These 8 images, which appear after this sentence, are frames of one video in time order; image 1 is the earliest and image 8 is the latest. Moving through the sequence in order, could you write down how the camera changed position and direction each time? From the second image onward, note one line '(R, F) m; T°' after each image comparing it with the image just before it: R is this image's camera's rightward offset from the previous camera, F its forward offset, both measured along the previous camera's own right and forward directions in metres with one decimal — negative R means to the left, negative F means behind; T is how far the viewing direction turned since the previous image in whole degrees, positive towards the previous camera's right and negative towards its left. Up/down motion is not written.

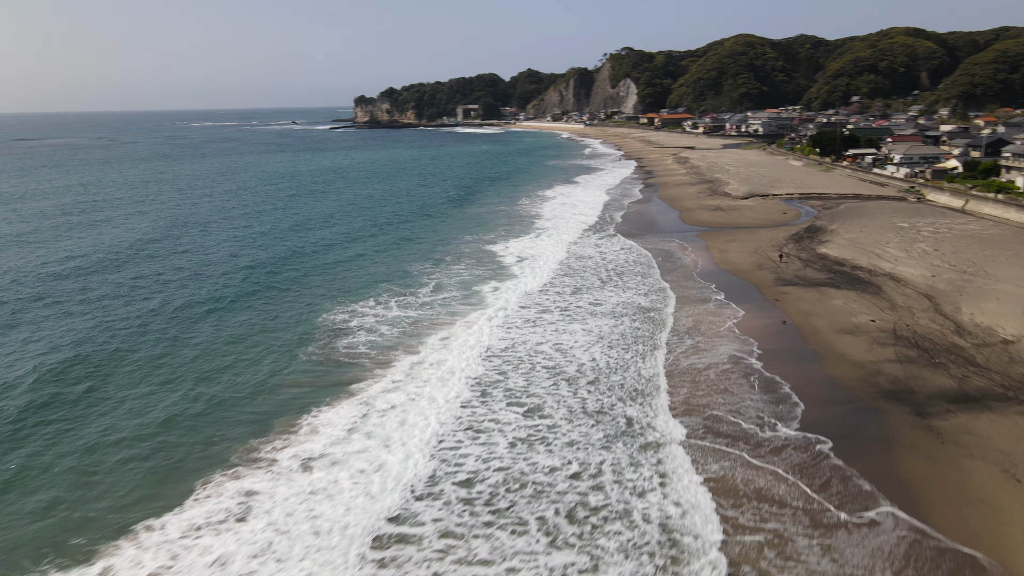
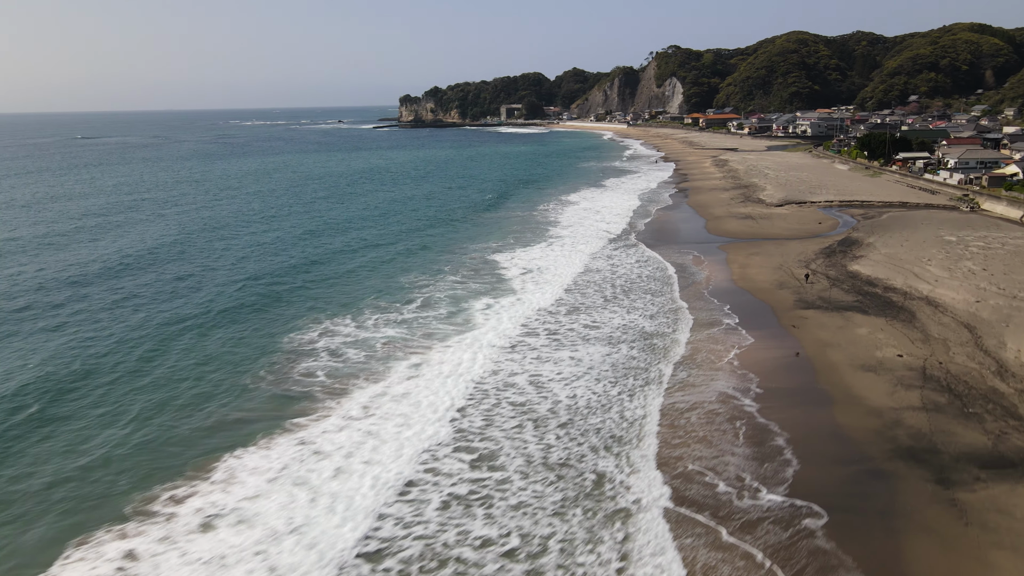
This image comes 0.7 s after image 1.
(+1.0, +1.2) m; -4°
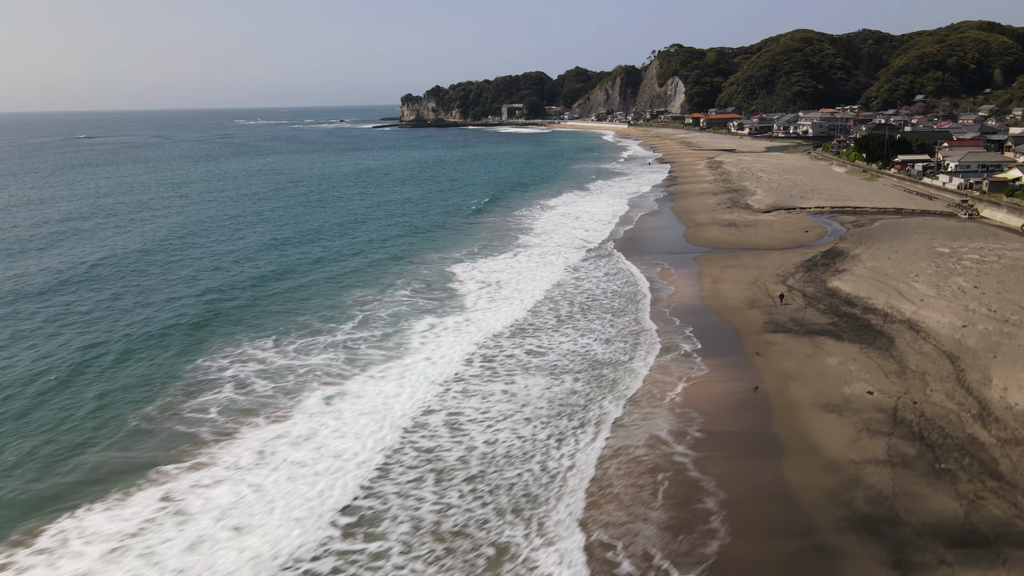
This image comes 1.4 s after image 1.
(+1.1, +1.2) m; -1°
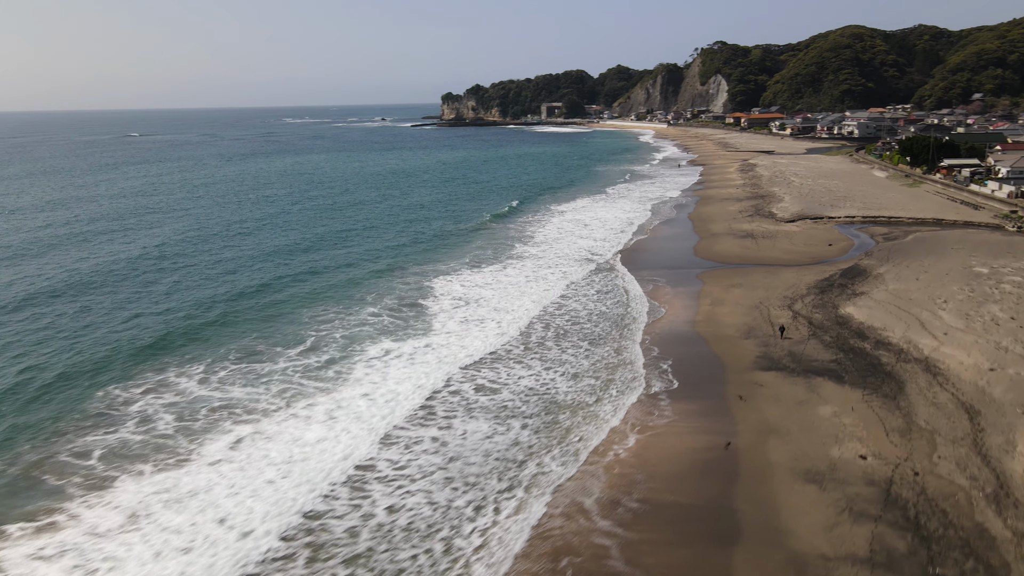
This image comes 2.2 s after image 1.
(+1.3, +1.4) m; -3°
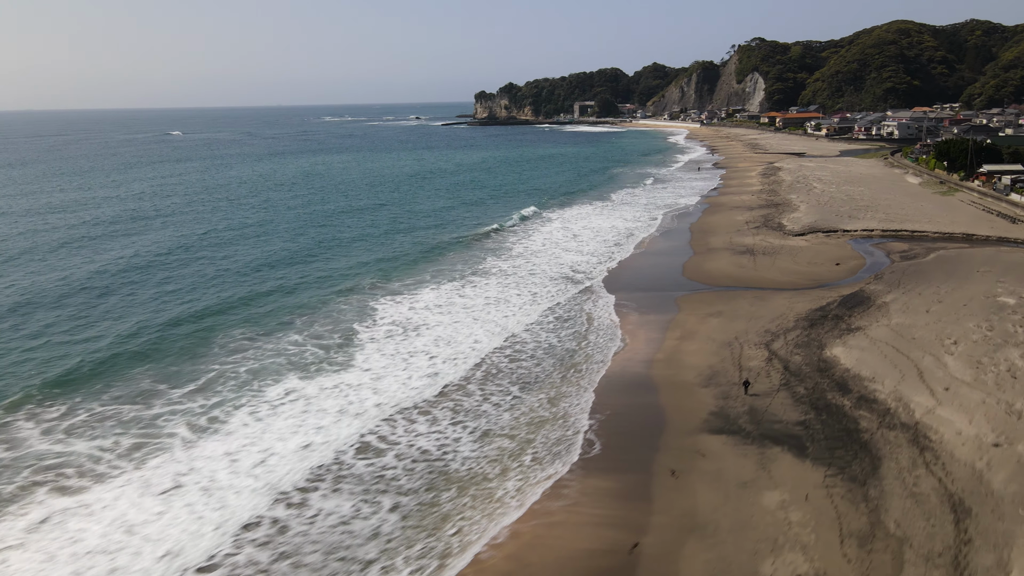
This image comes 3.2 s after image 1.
(+1.7, +1.8) m; -3°
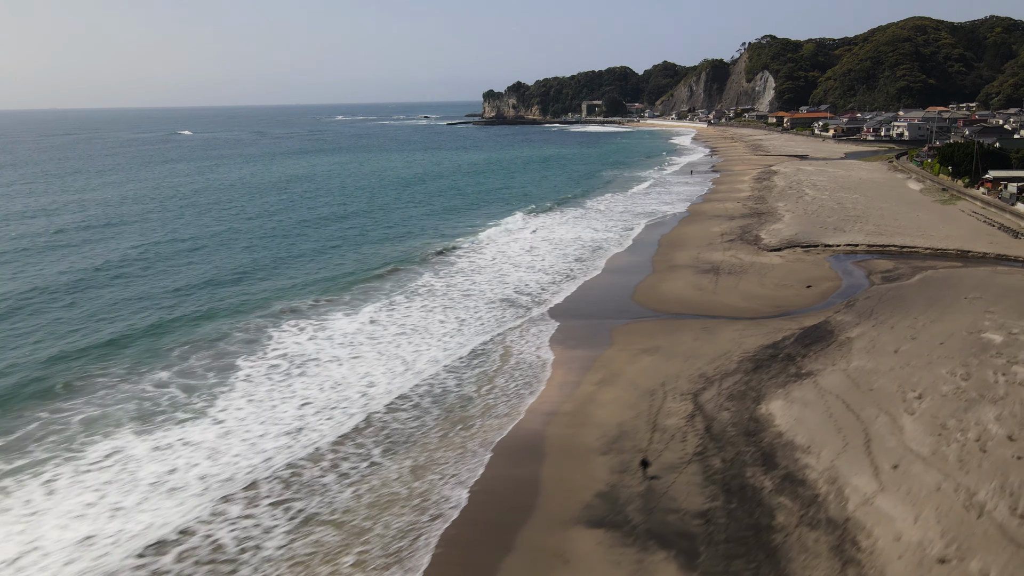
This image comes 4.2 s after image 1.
(+1.8, +1.8) m; -1°
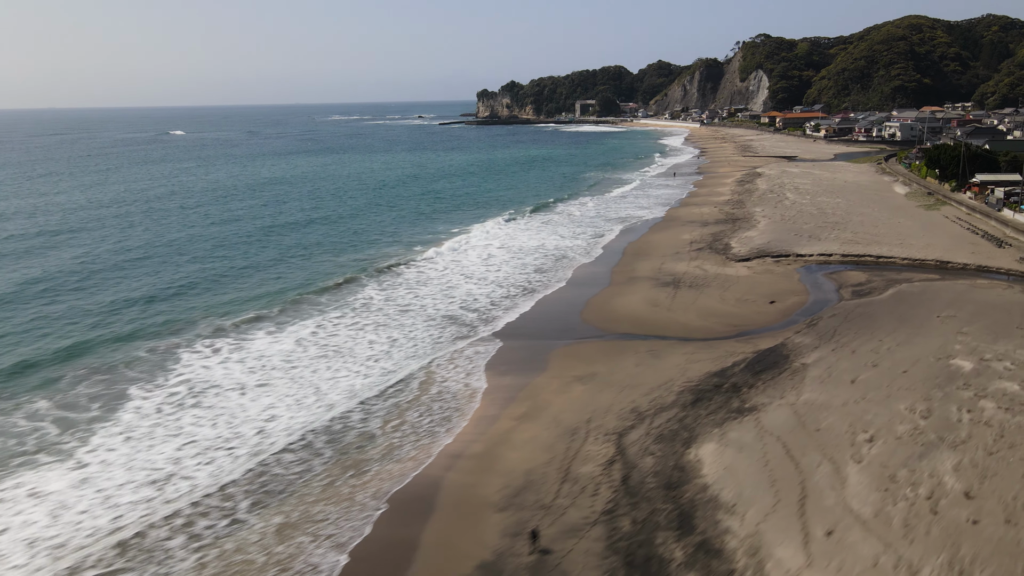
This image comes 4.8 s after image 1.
(+1.1, +1.1) m; 0°
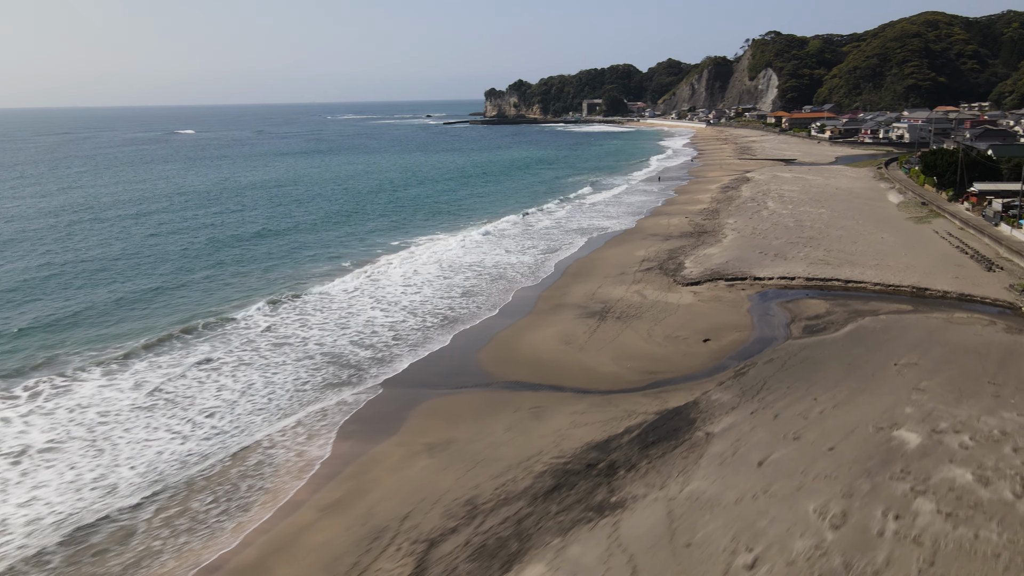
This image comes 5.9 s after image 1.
(+2.1, +2.1) m; -1°
